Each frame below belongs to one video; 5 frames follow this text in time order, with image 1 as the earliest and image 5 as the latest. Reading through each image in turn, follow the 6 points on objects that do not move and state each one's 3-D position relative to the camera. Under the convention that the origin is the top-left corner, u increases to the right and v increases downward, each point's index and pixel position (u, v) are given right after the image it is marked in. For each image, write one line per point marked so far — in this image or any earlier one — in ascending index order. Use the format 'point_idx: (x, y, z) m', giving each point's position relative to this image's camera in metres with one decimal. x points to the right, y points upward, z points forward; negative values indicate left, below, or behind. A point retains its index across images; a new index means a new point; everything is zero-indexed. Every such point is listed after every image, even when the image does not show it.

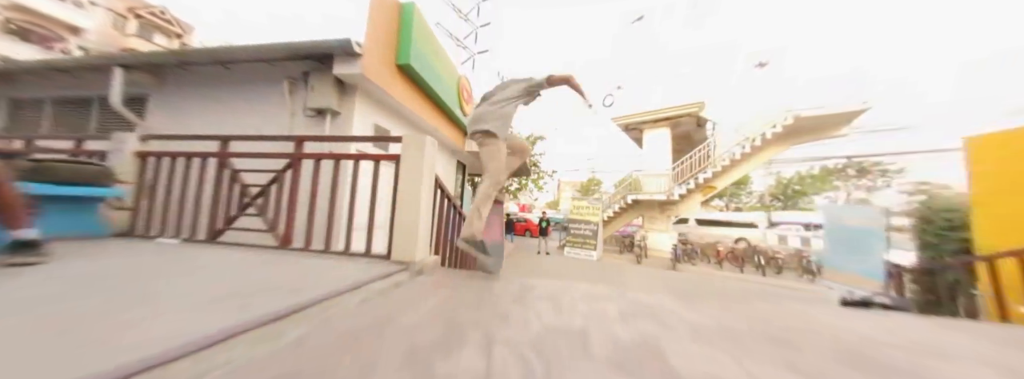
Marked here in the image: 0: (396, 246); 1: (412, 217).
0: (-2.5, -1.3, +4.3) m
1: (-2.2, -0.7, +6.1) m
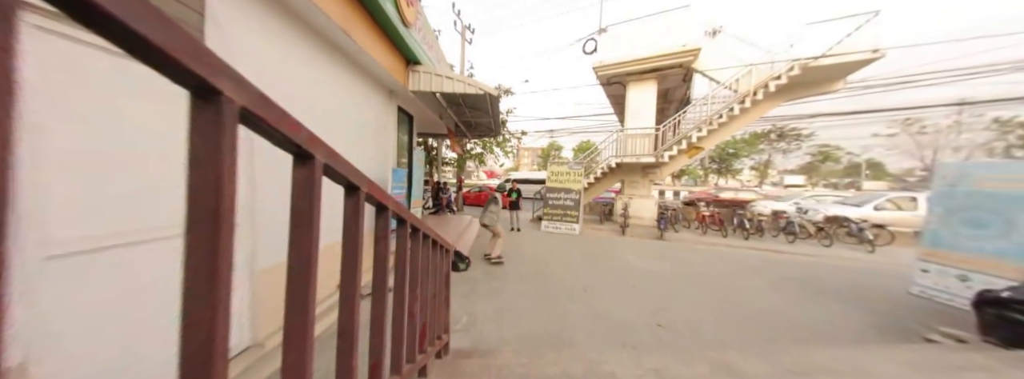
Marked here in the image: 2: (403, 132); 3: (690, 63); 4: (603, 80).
0: (-2.6, -0.9, +2.2) m
1: (-2.6, -0.1, +3.9) m
2: (-2.6, +1.4, +5.6) m
3: (+6.7, +4.8, +9.1) m
4: (+4.1, +4.9, +10.7) m
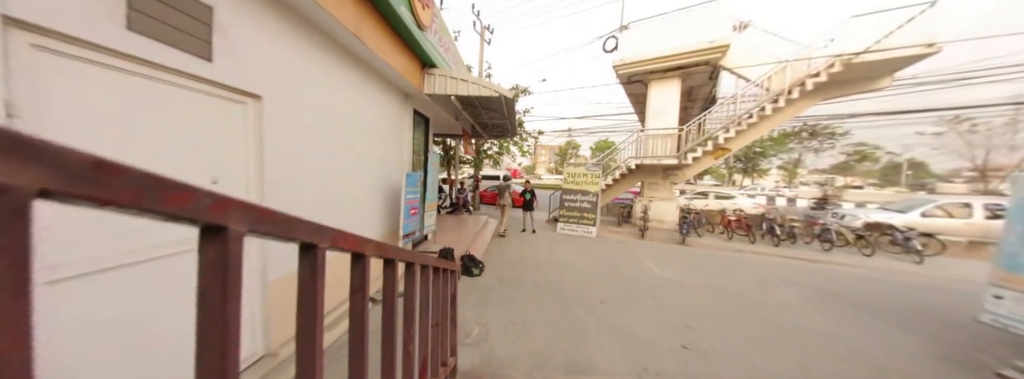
0: (-2.3, -1.0, +2.2) m
1: (-2.3, -0.2, +3.9) m
2: (-2.2, +1.3, +5.7) m
3: (+7.3, +4.7, +8.6) m
4: (+4.8, +4.8, +10.4) m
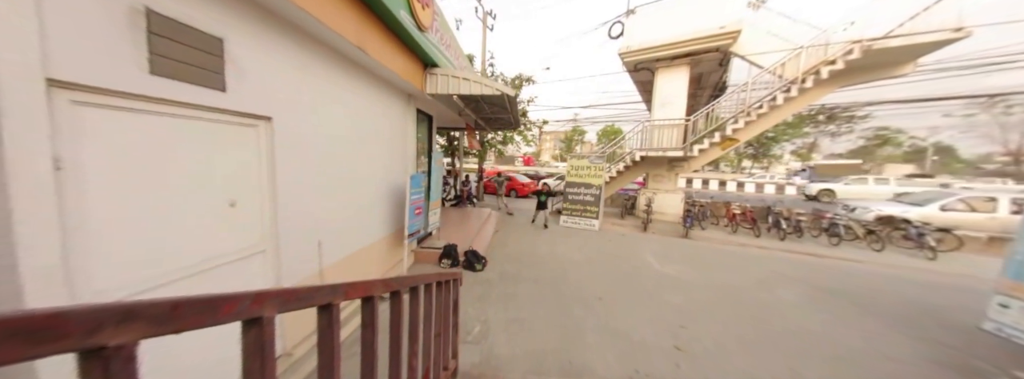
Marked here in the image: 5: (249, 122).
0: (-2.4, -1.1, +2.4) m
1: (-2.3, -0.2, +4.0) m
2: (-2.2, +1.4, +5.7) m
3: (+7.4, +4.9, +8.2) m
4: (+4.9, +5.1, +10.1) m
5: (-2.3, +0.6, +2.1) m
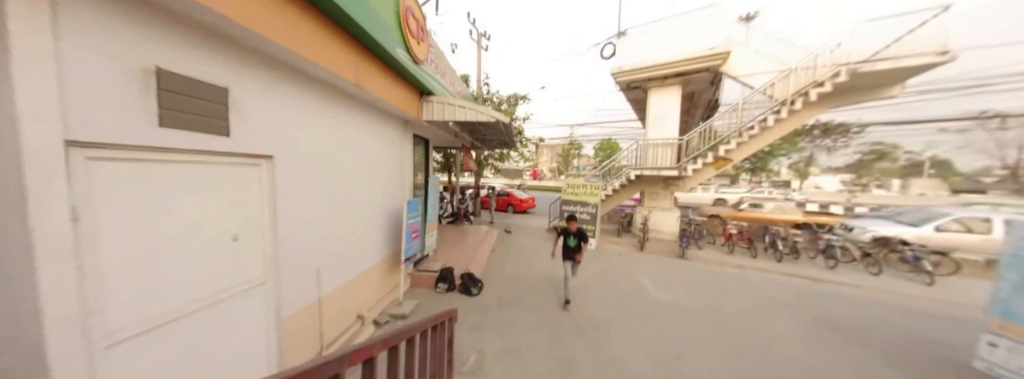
0: (-2.5, -1.4, +2.4) m
1: (-2.4, -0.7, +4.1) m
2: (-2.3, +0.9, +5.8) m
3: (+7.3, +4.2, +8.5) m
4: (+4.8, +4.4, +10.3) m
5: (-2.4, +0.3, +2.2) m
